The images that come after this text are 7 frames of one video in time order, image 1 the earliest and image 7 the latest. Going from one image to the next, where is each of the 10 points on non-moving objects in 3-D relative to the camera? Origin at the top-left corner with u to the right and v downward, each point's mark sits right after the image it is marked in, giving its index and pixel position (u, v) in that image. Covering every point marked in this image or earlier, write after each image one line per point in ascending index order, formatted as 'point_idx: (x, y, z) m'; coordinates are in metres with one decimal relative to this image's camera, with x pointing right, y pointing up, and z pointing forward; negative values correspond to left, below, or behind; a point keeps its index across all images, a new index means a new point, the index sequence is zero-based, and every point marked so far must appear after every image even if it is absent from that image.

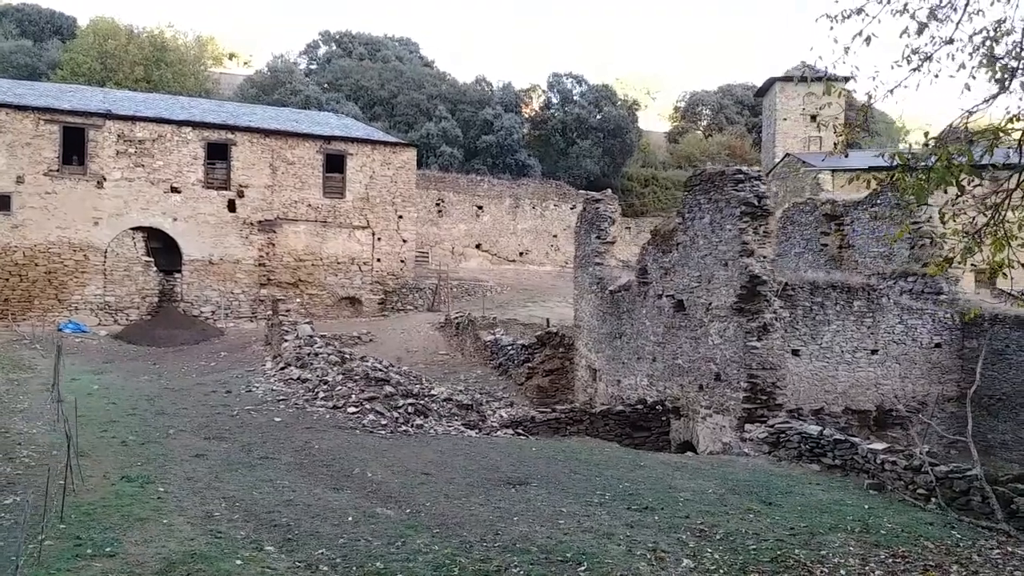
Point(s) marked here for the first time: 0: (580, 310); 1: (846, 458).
0: (+1.3, -0.4, +13.7) m
1: (+3.3, -1.7, +7.7) m
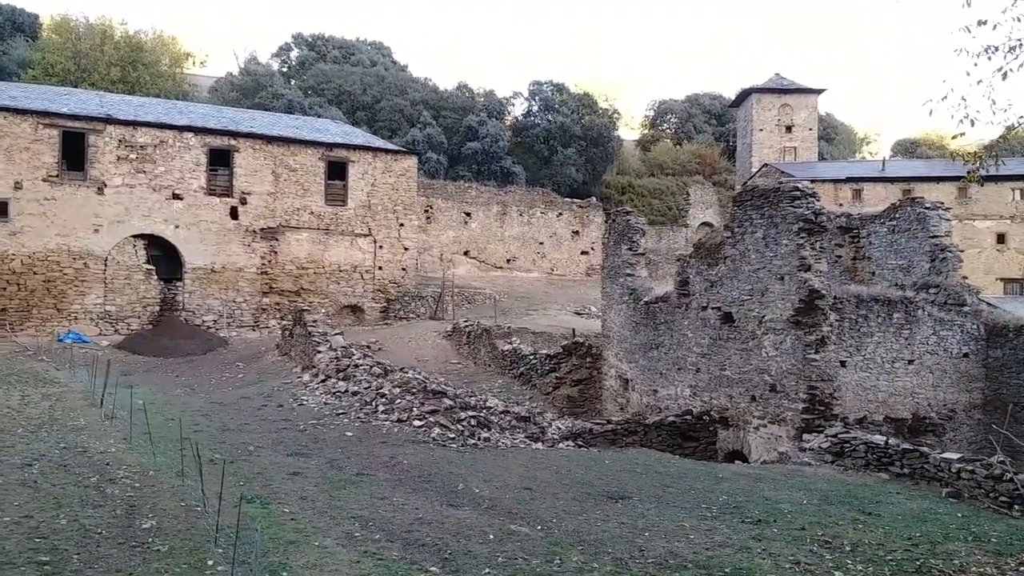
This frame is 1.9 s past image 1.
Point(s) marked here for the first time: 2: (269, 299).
0: (+1.7, -0.6, +13.8) m
1: (+4.1, -1.8, +8.0) m
2: (-6.1, -0.3, +19.7) m
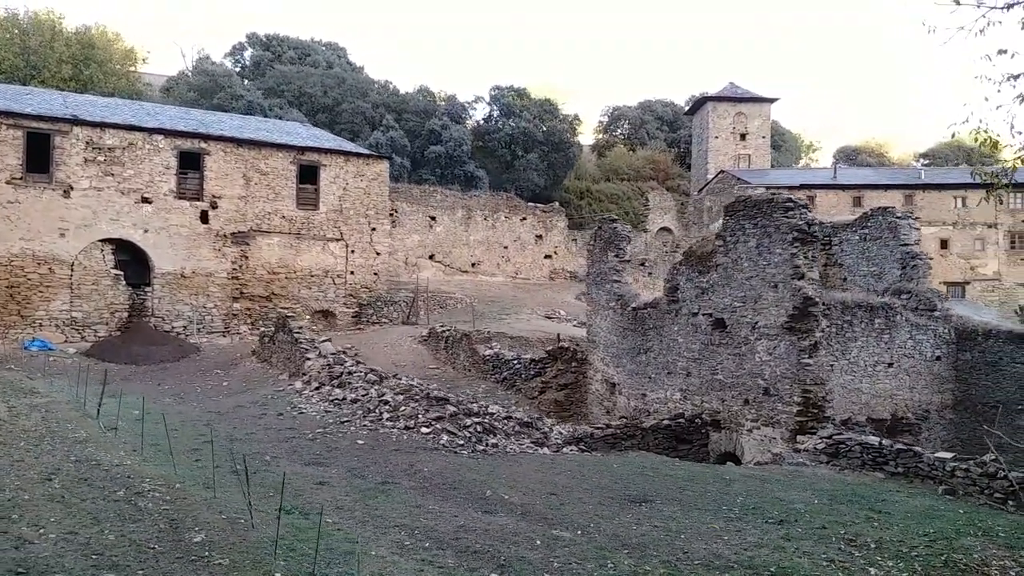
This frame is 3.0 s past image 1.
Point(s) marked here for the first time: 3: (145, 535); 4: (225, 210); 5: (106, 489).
0: (+1.5, -0.7, +14.1) m
1: (+4.3, -1.9, +8.4) m
2: (-6.8, -0.4, +19.4) m
3: (-2.5, -1.7, +5.3) m
4: (-7.0, +1.9, +19.1) m
5: (-3.3, -1.7, +6.4) m
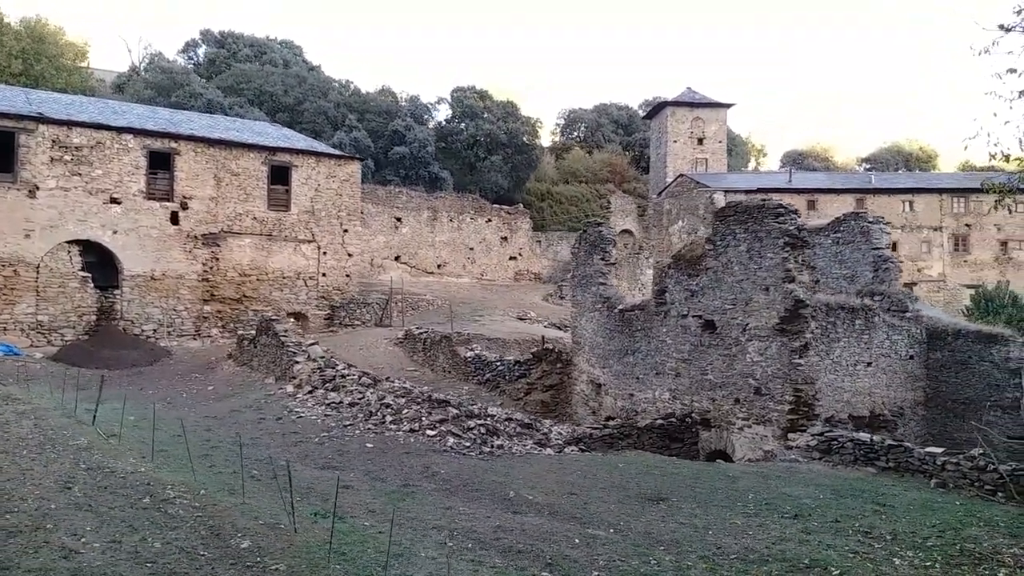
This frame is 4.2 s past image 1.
0: (+1.2, -0.7, +14.3) m
1: (+4.4, -2.0, +8.8) m
2: (-7.3, -0.5, +19.0) m
3: (-2.2, -1.7, +5.3) m
4: (-7.6, +1.8, +18.8) m
5: (-3.1, -1.7, +6.4) m
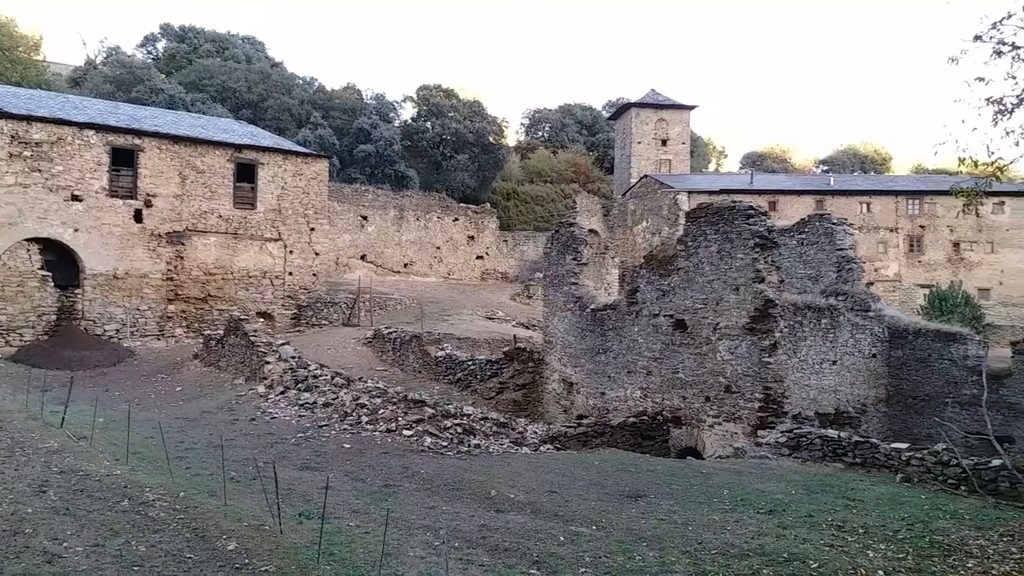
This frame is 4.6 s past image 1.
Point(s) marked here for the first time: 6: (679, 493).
0: (+0.7, -0.7, +14.4) m
1: (+4.1, -2.0, +9.1) m
2: (-8.1, -0.4, +18.7) m
3: (-2.3, -1.7, +5.2) m
4: (-8.3, +1.9, +18.5) m
5: (-3.2, -1.7, +6.3) m
6: (+1.6, -2.0, +7.5) m
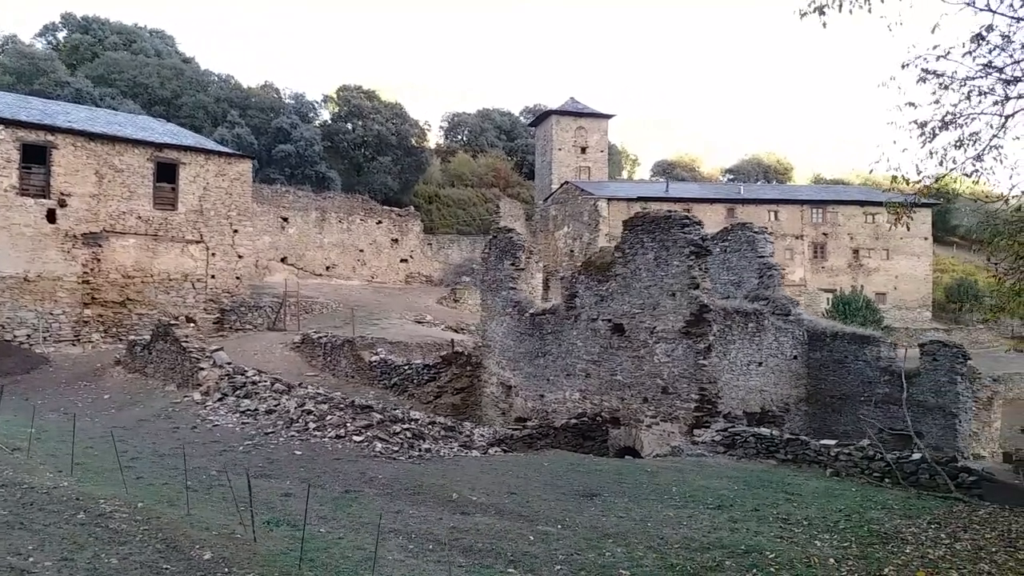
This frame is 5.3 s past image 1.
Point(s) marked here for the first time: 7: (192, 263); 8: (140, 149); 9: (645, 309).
0: (-0.4, -0.8, +14.6) m
1: (+3.5, -2.0, +9.7) m
2: (-9.7, -0.5, +17.9) m
3: (-2.4, -1.8, +5.1) m
4: (-9.9, +1.8, +17.6) m
5: (-3.5, -1.7, +6.1) m
6: (+1.2, -2.0, +7.8) m
7: (-8.0, +0.6, +19.6) m
8: (-8.9, +3.3, +18.6) m
9: (+1.9, -0.3, +11.4) m
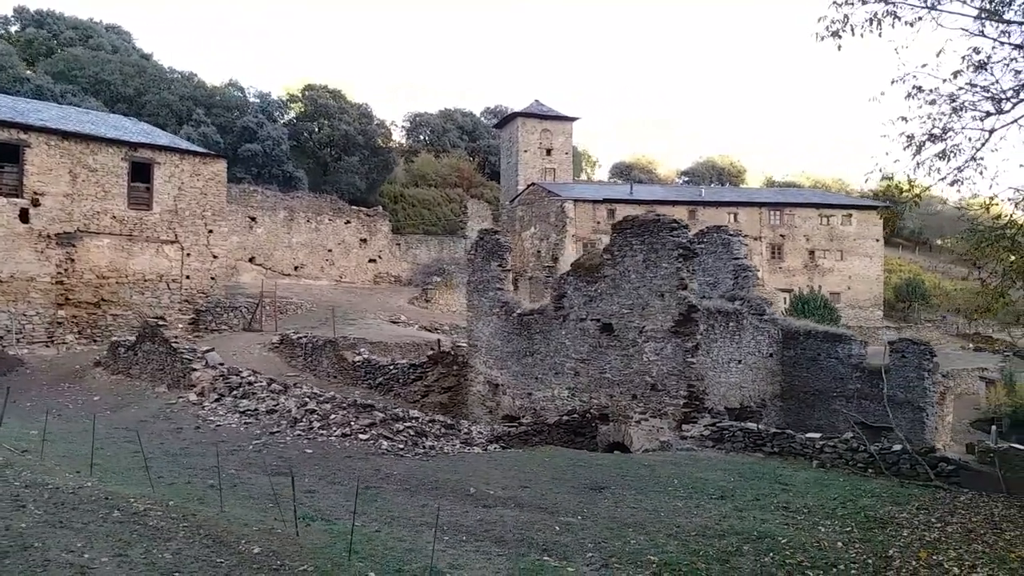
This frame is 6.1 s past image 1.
0: (-0.7, -0.8, +14.8) m
1: (+3.5, -2.1, +10.2) m
2: (-10.1, -0.5, +17.6) m
3: (-2.1, -1.8, +5.3) m
4: (-10.3, +1.8, +17.4) m
5: (-3.3, -1.8, +6.2) m
6: (+1.3, -2.1, +8.2) m
7: (-8.6, +0.6, +19.5) m
8: (-9.4, +3.3, +18.4) m
9: (+1.8, -0.3, +11.8) m
